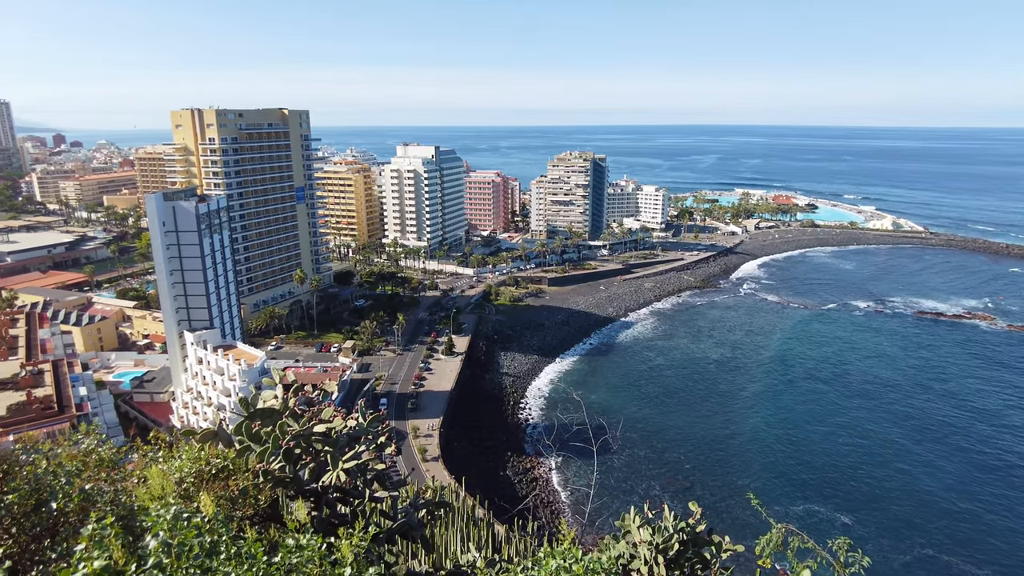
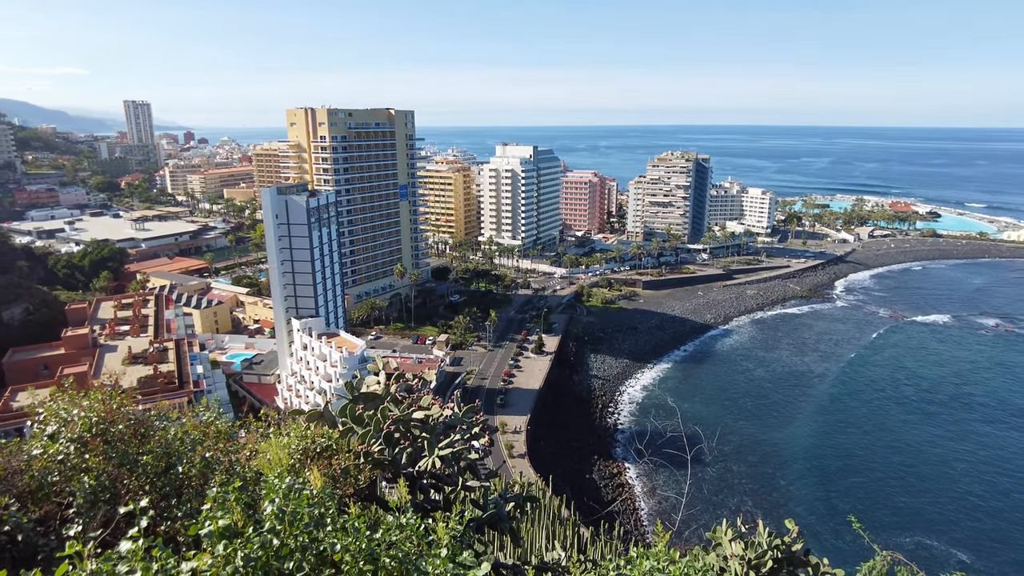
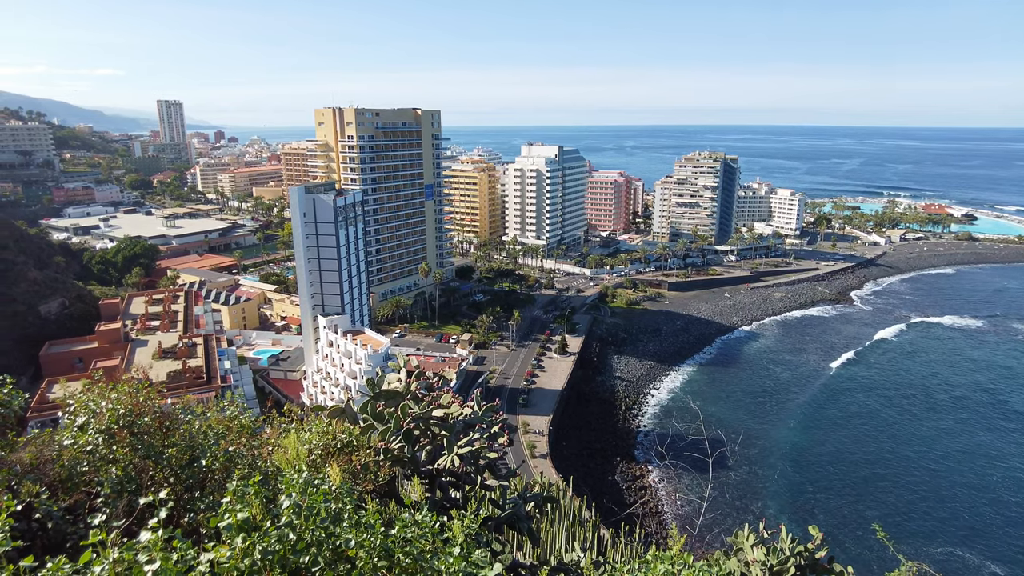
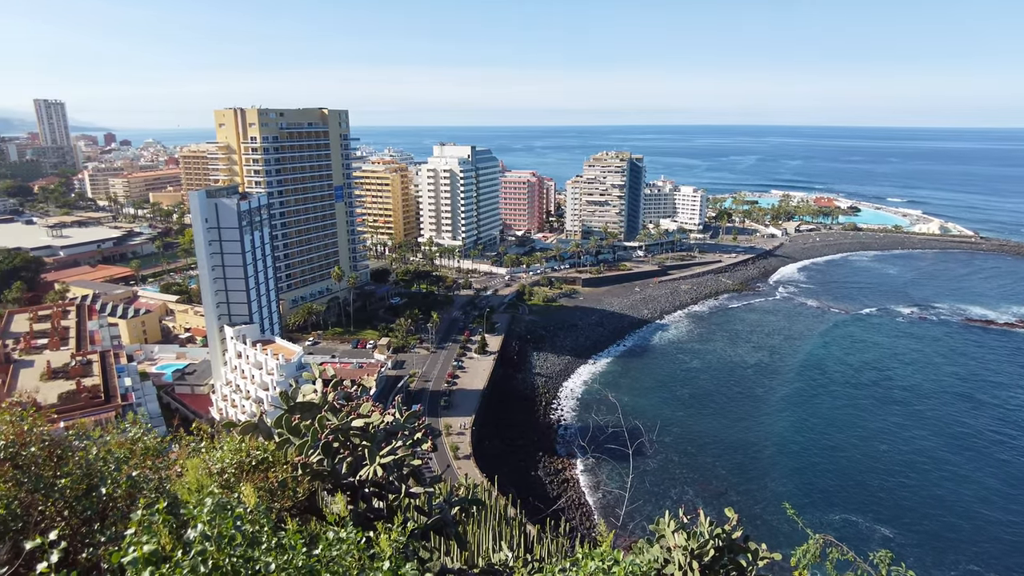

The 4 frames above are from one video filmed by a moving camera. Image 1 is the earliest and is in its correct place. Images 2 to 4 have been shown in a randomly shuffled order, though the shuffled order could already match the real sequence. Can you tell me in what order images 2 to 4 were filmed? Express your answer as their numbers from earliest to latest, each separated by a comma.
4, 2, 3
